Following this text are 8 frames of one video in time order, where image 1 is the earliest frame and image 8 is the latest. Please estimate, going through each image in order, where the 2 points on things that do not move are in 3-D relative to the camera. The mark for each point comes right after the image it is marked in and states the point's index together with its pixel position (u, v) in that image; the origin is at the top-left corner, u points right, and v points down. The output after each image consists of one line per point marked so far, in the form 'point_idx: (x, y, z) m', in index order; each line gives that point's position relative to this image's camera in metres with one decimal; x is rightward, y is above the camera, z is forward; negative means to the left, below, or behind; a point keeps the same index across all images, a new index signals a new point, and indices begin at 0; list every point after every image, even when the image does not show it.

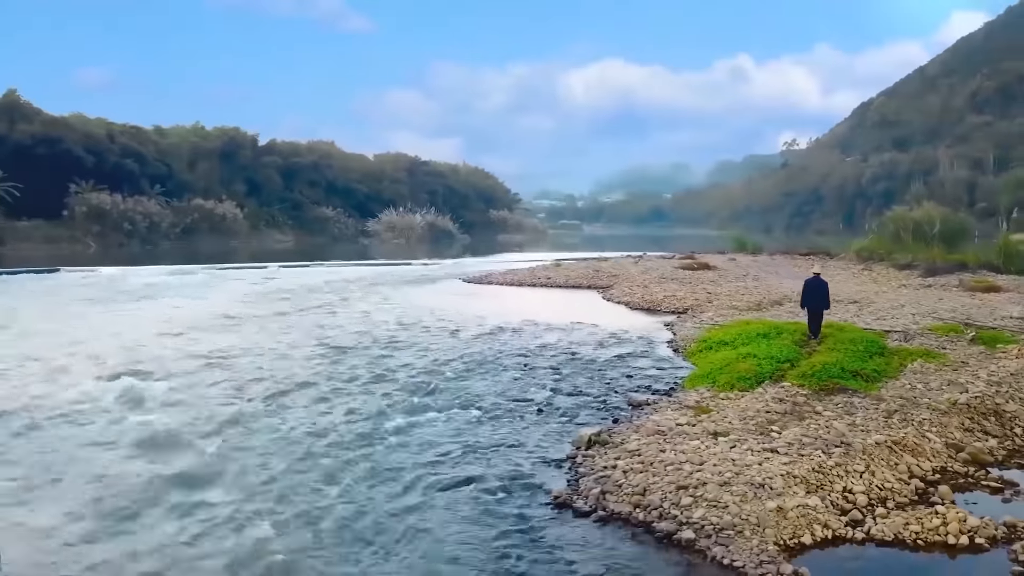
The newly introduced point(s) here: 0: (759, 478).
0: (+1.5, -1.2, +4.9) m
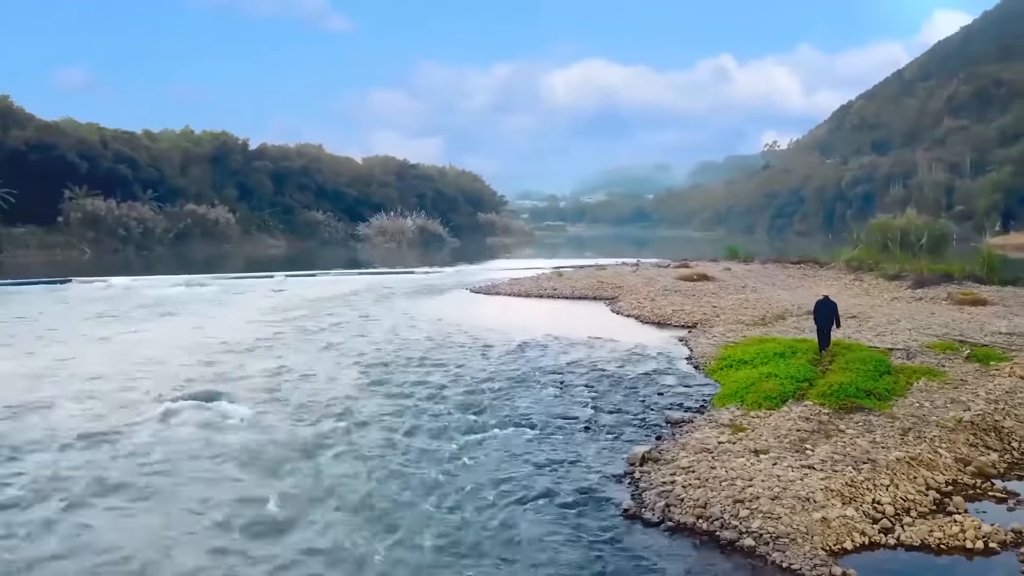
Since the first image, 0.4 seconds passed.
0: (+2.1, -1.5, +5.7) m
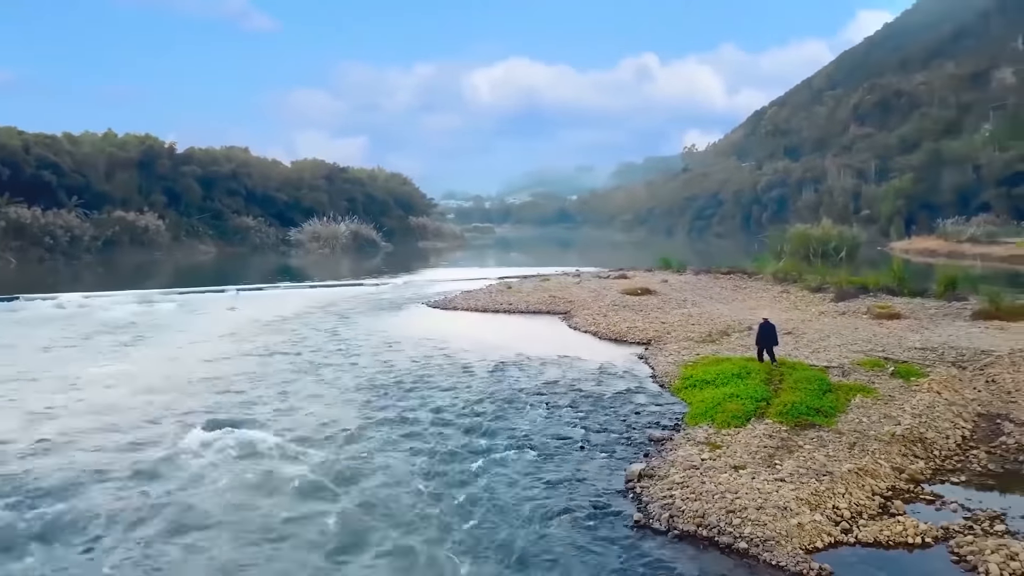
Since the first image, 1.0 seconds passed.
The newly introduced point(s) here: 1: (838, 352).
0: (+2.3, -1.9, +6.9) m
1: (+5.5, -1.1, +13.4) m
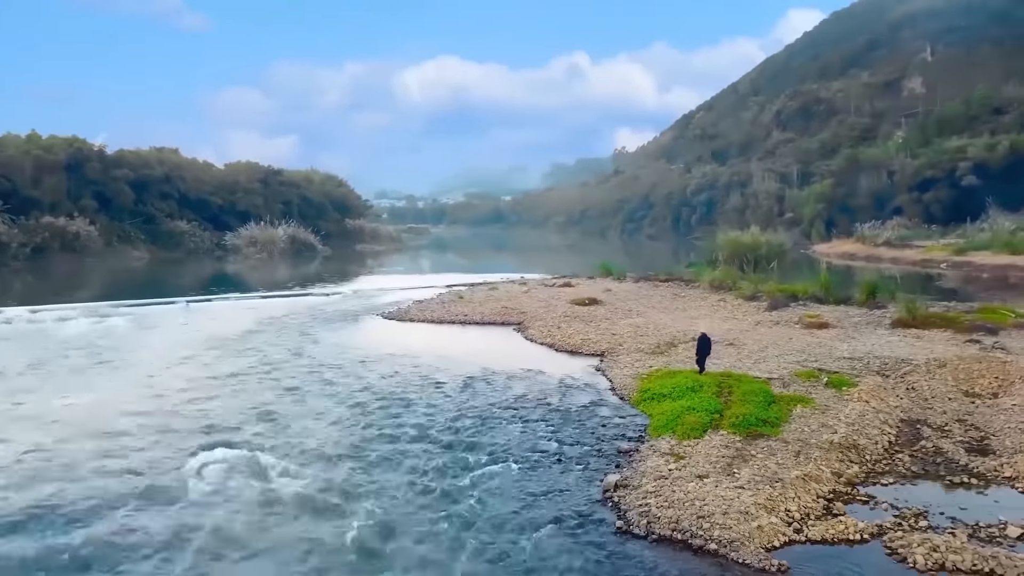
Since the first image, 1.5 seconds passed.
0: (+2.3, -2.2, +8.0) m
1: (+4.9, -1.4, +14.7) m
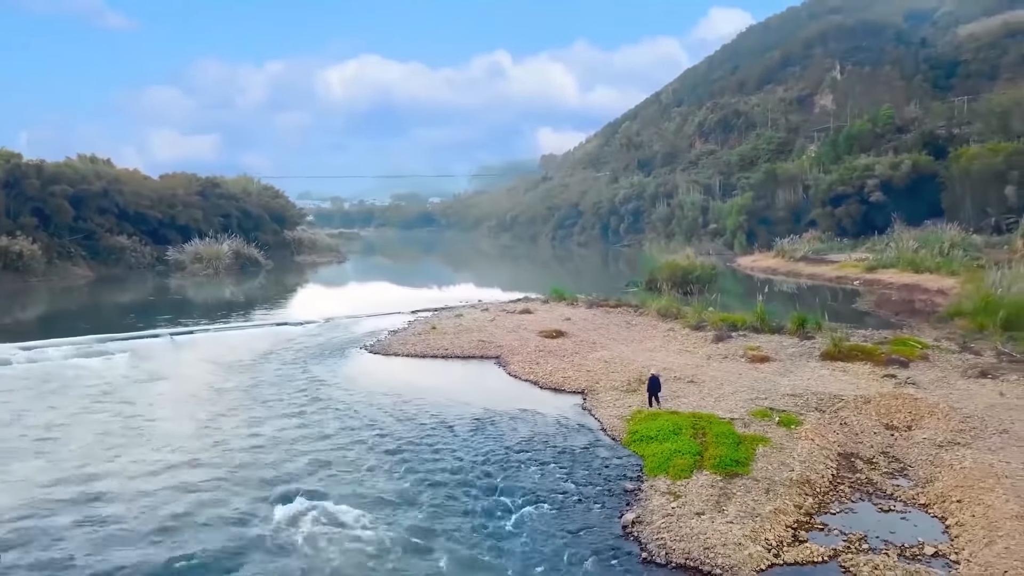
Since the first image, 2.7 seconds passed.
0: (+2.9, -3.3, +10.6) m
1: (+4.9, -2.5, +17.5) m
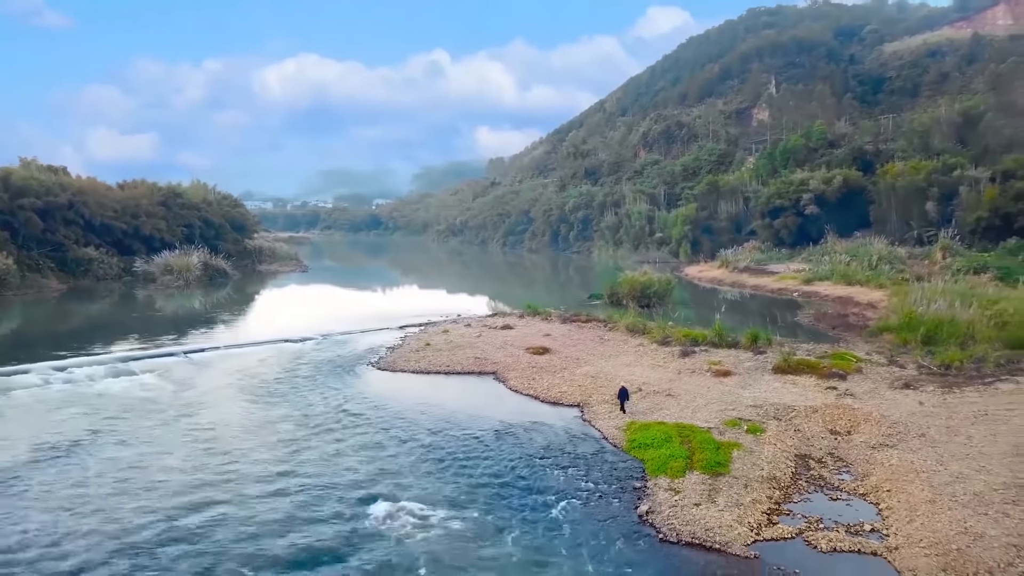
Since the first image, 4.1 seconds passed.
0: (+3.7, -4.1, +14.0) m
1: (+5.1, -3.3, +21.1) m
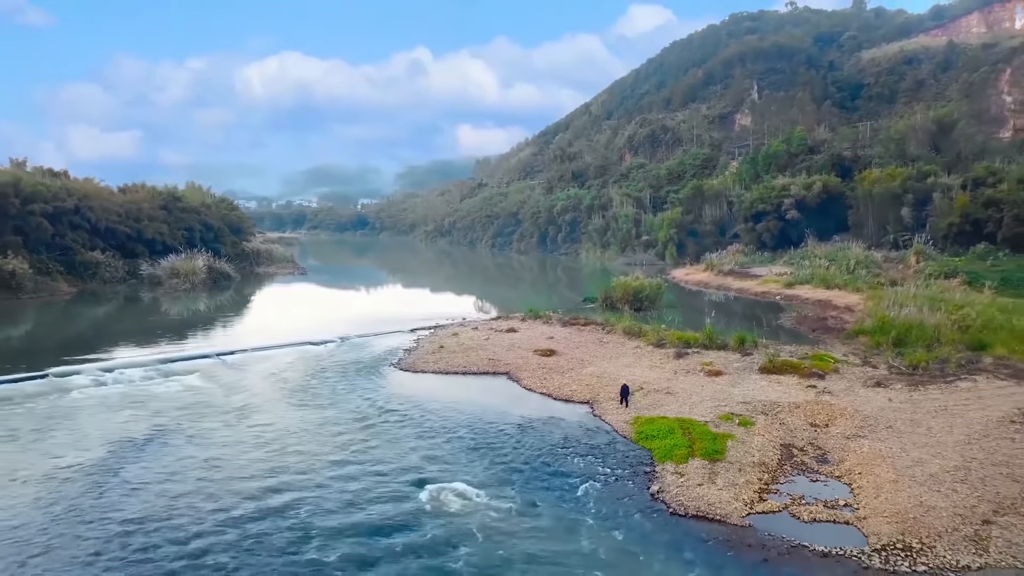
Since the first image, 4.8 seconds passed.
0: (+4.5, -4.4, +16.8) m
1: (+5.7, -3.6, +23.8) m
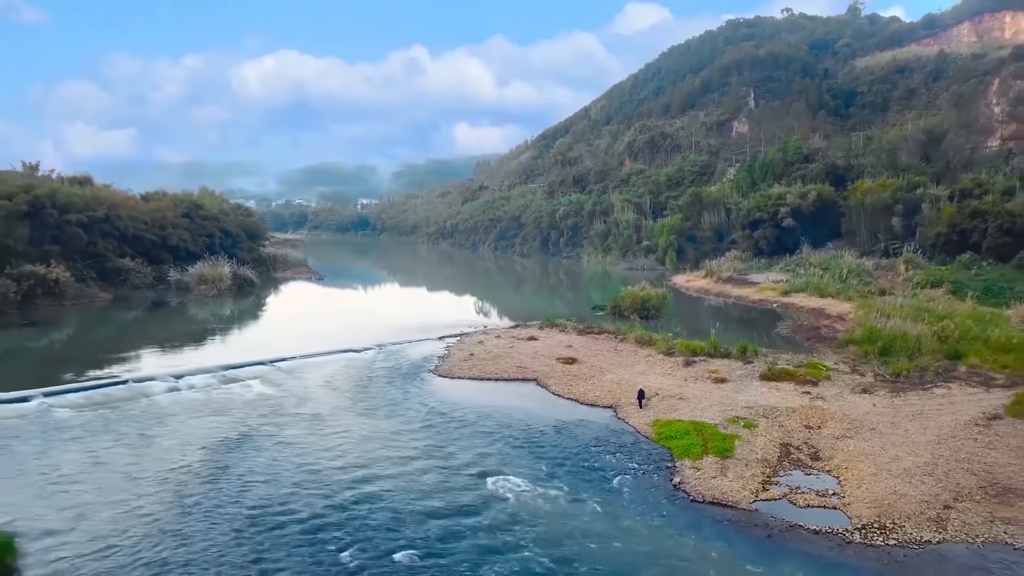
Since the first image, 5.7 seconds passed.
0: (+5.7, -5.1, +20.4) m
1: (+6.9, -4.3, +27.5) m
